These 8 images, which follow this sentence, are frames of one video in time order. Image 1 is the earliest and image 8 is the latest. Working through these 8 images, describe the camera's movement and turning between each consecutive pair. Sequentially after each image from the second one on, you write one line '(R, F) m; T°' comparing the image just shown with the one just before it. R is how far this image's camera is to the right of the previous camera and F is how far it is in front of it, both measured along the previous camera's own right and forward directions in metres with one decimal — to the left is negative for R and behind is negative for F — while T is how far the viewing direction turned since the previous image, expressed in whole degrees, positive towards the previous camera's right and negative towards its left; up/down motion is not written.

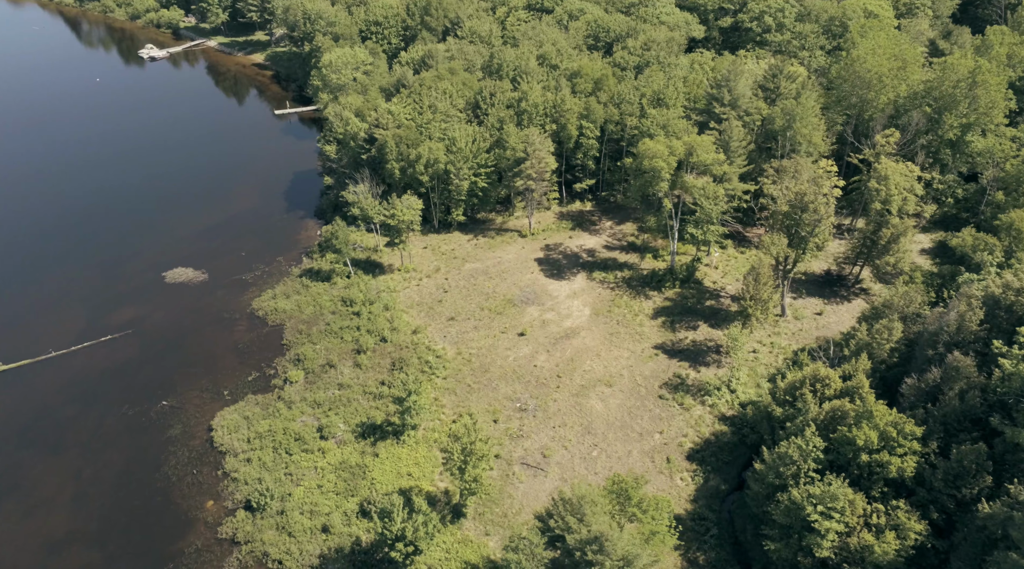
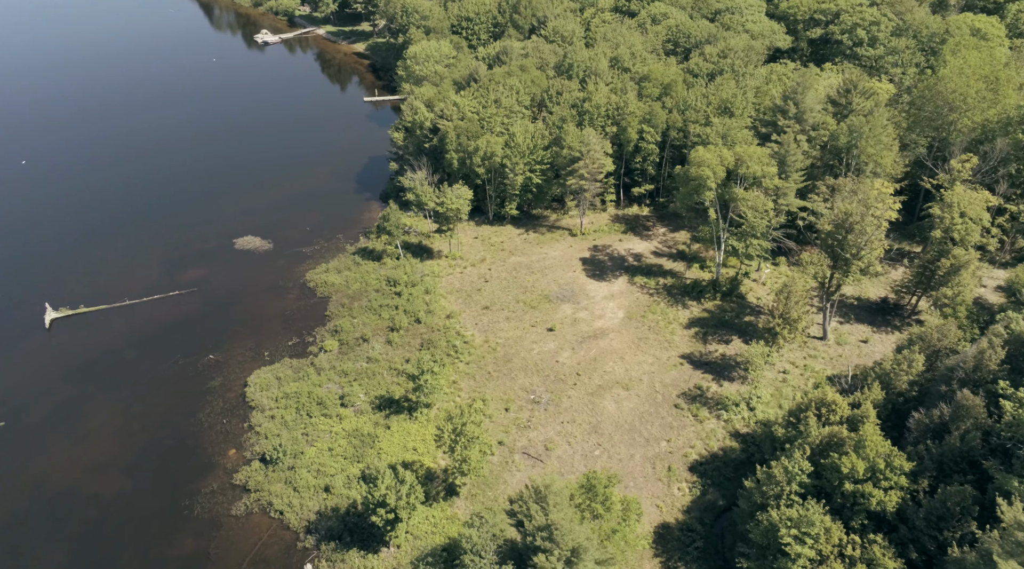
(+9.6, -1.5) m; -9°
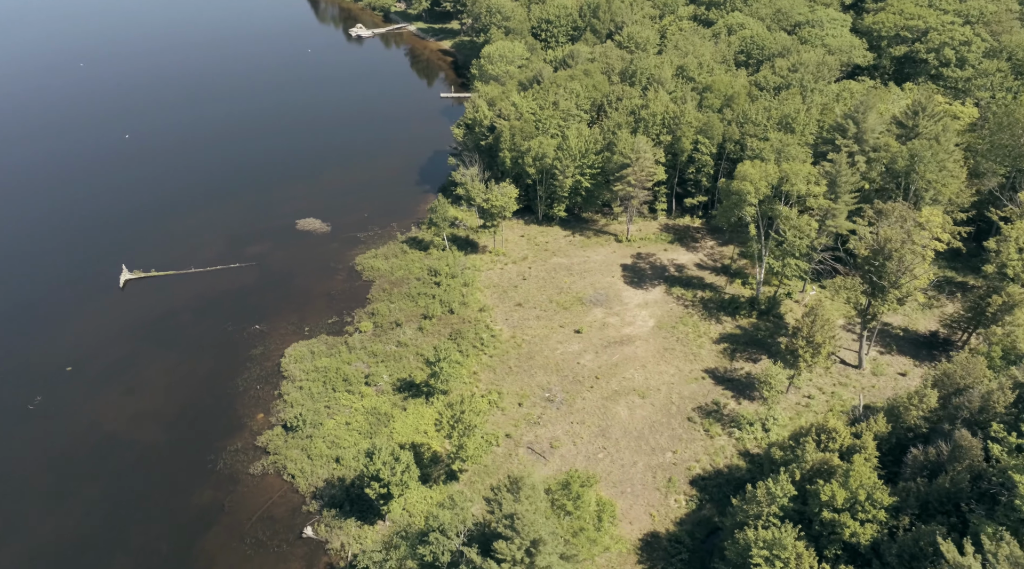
(+8.6, -1.5) m; -8°
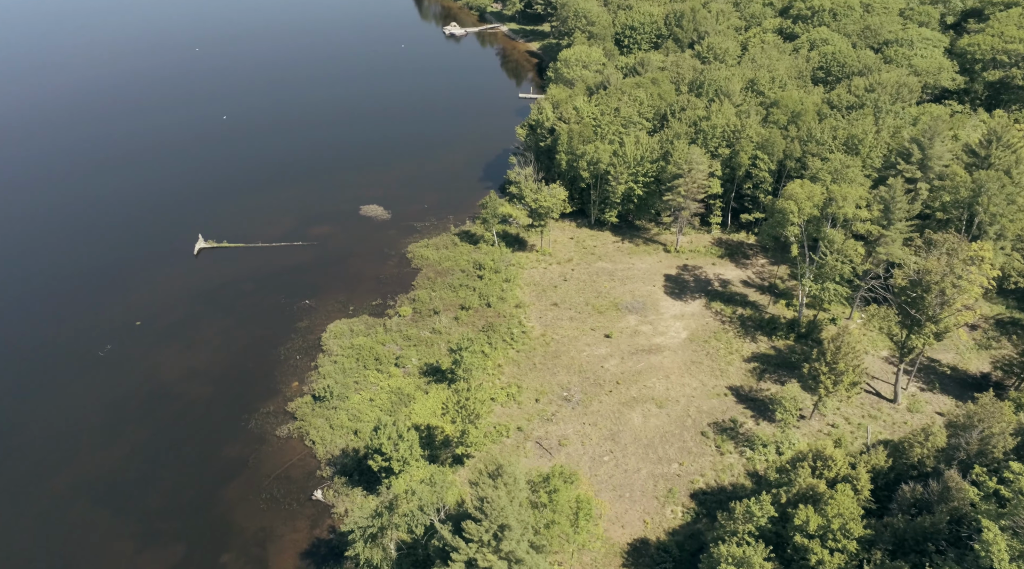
(+8.8, -1.5) m; -8°
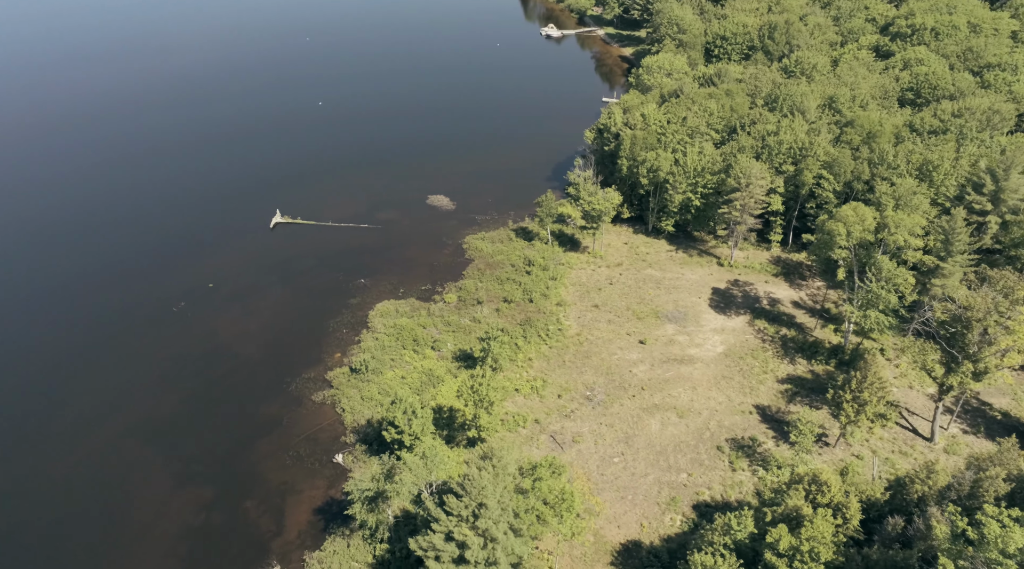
(+9.1, -1.7) m; -9°
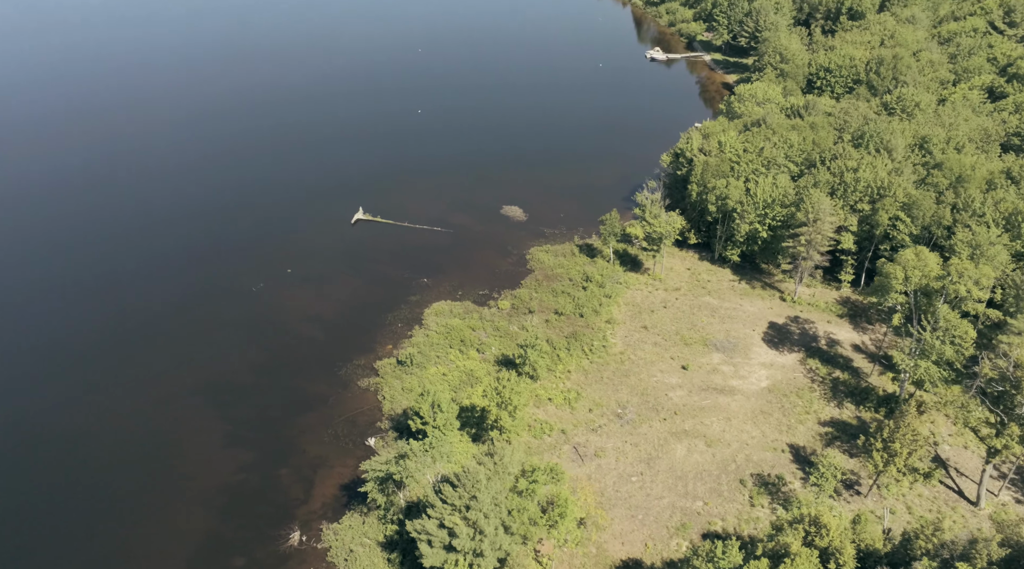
(+9.3, -1.7) m; -10°
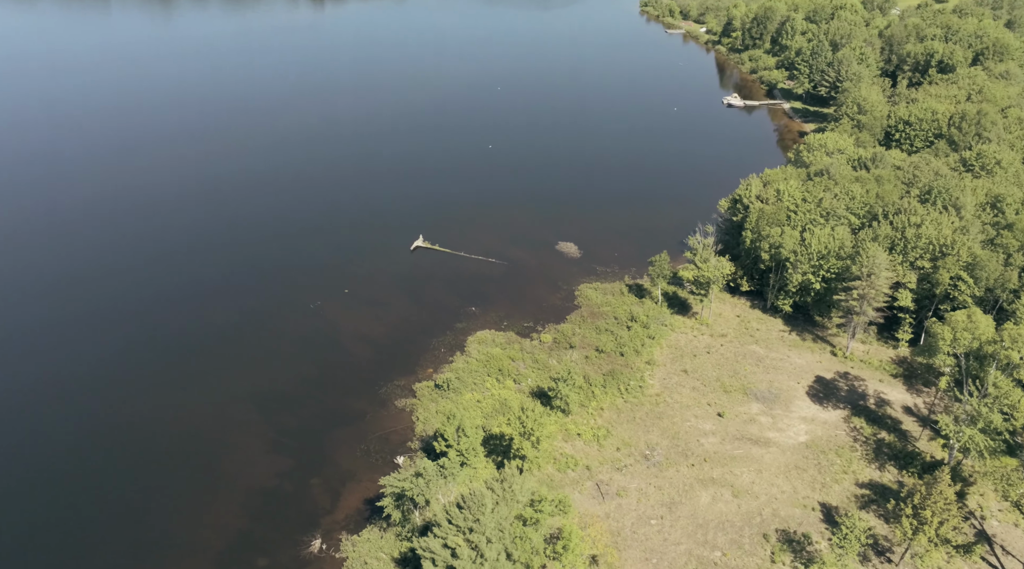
(+6.1, -0.9) m; -7°
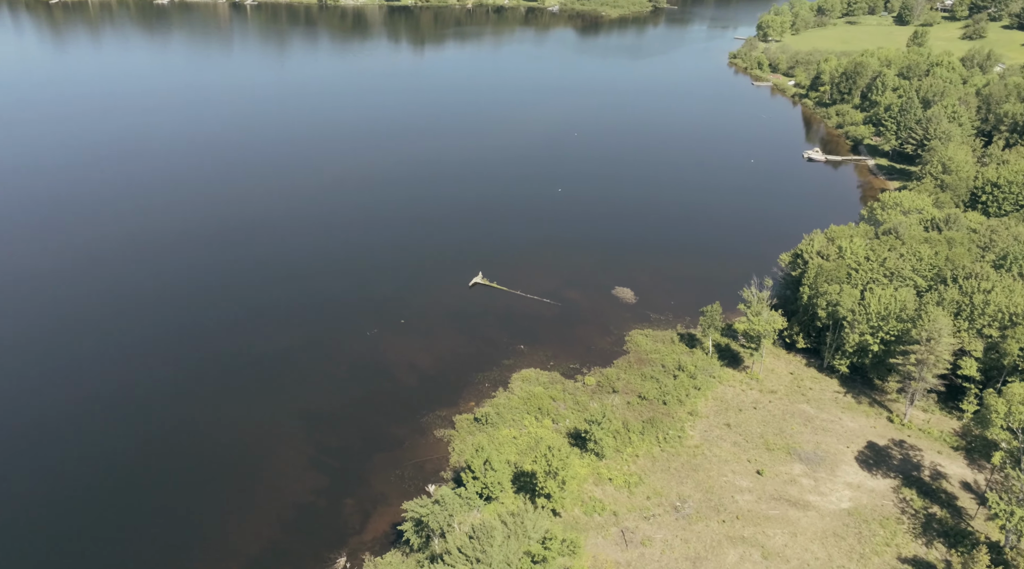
(+6.1, -0.7) m; -7°
